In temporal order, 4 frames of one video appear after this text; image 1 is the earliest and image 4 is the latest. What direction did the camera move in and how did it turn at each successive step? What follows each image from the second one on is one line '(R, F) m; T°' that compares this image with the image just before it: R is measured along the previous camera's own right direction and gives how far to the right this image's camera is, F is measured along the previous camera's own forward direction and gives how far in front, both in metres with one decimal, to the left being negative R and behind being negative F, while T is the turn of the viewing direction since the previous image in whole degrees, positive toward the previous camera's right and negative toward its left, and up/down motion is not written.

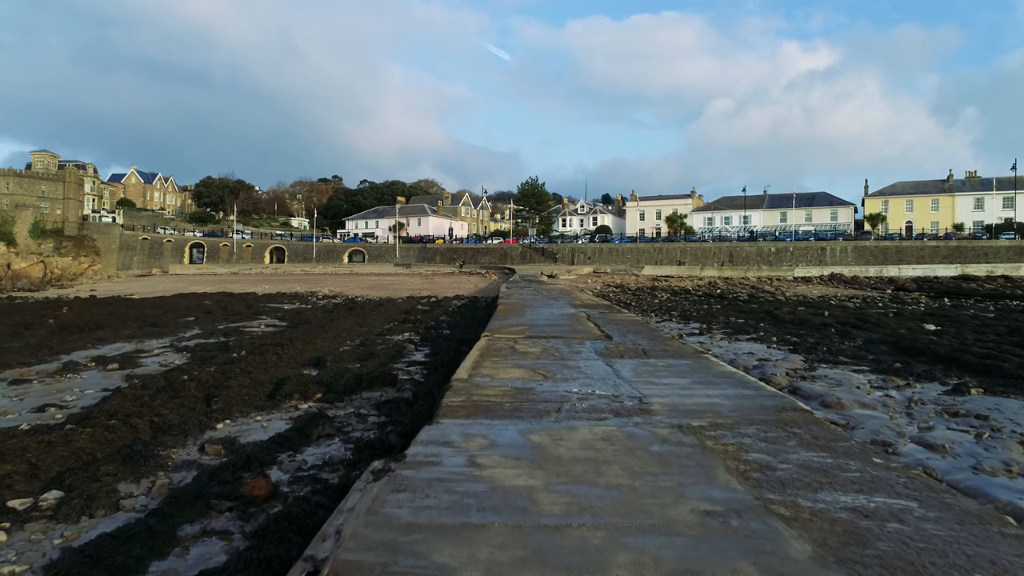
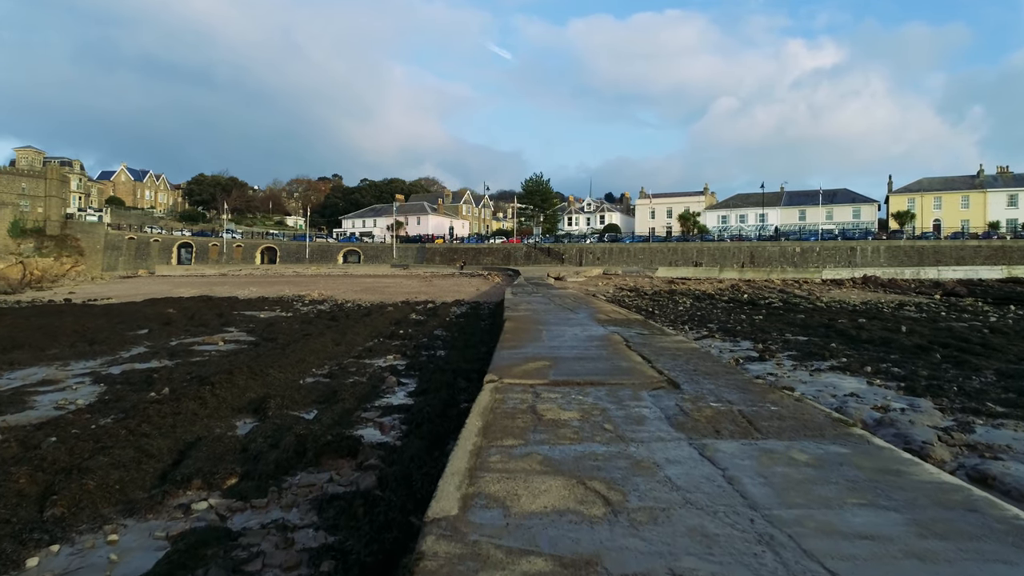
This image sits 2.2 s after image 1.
(-0.1, +2.3) m; 0°
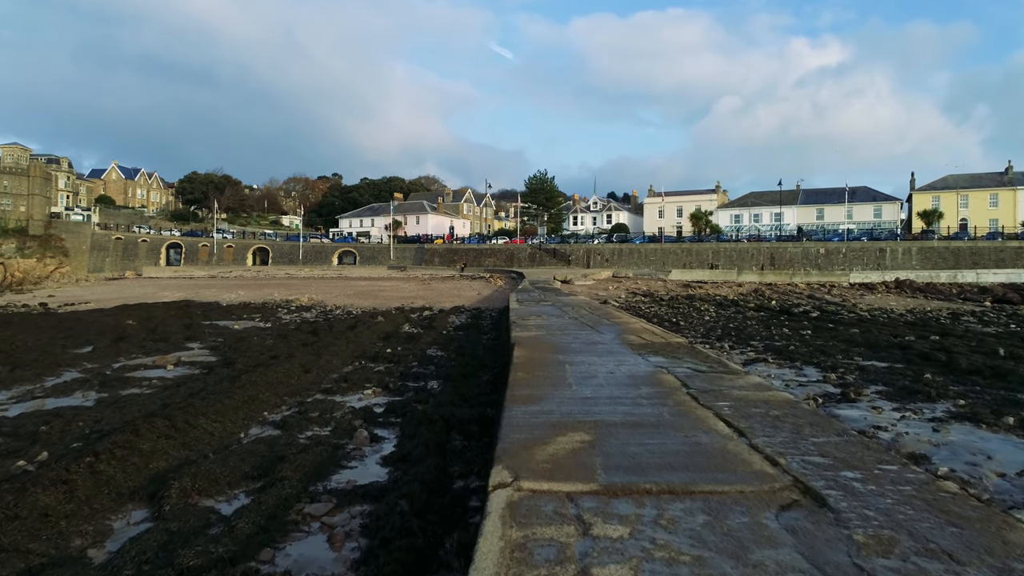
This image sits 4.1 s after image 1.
(-0.1, +1.9) m; 0°
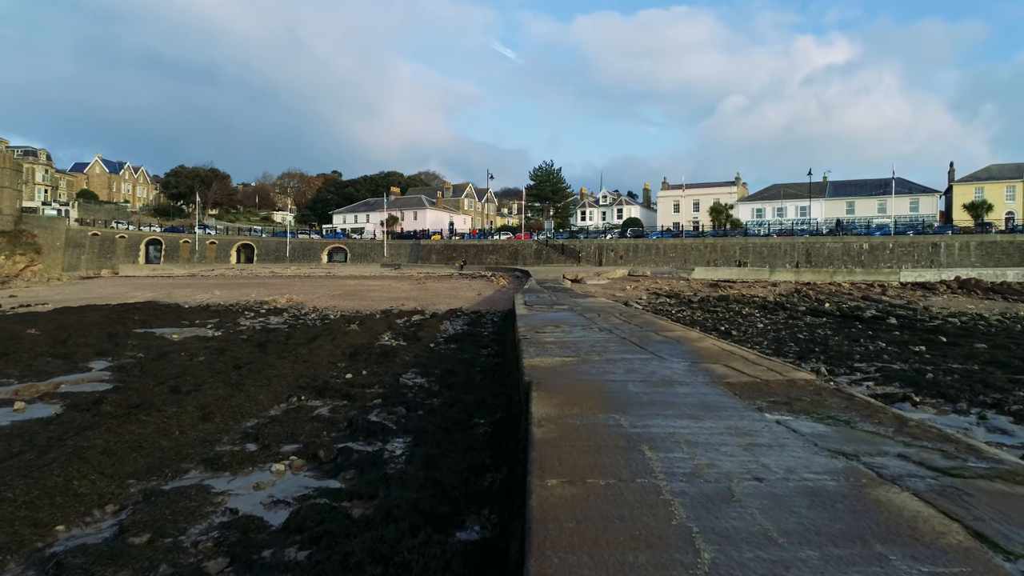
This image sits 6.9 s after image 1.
(-0.1, +3.0) m; 0°
